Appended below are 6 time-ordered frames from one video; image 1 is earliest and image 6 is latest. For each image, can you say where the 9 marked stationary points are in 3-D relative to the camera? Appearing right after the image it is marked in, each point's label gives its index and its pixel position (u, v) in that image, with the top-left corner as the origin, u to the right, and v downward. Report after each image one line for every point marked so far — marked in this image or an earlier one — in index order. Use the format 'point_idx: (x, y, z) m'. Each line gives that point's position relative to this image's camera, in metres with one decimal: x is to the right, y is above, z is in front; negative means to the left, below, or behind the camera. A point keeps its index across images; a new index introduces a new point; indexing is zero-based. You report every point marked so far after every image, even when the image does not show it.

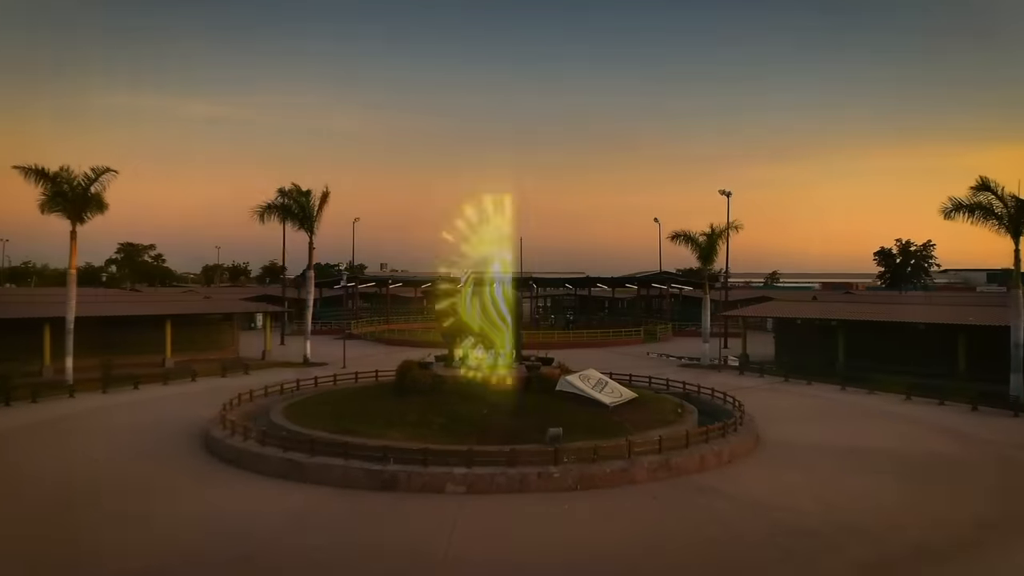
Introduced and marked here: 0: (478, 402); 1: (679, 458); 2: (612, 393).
0: (-0.8, -2.8, +15.9) m
1: (+3.4, -3.5, +13.2) m
2: (+2.6, -2.7, +16.7) m
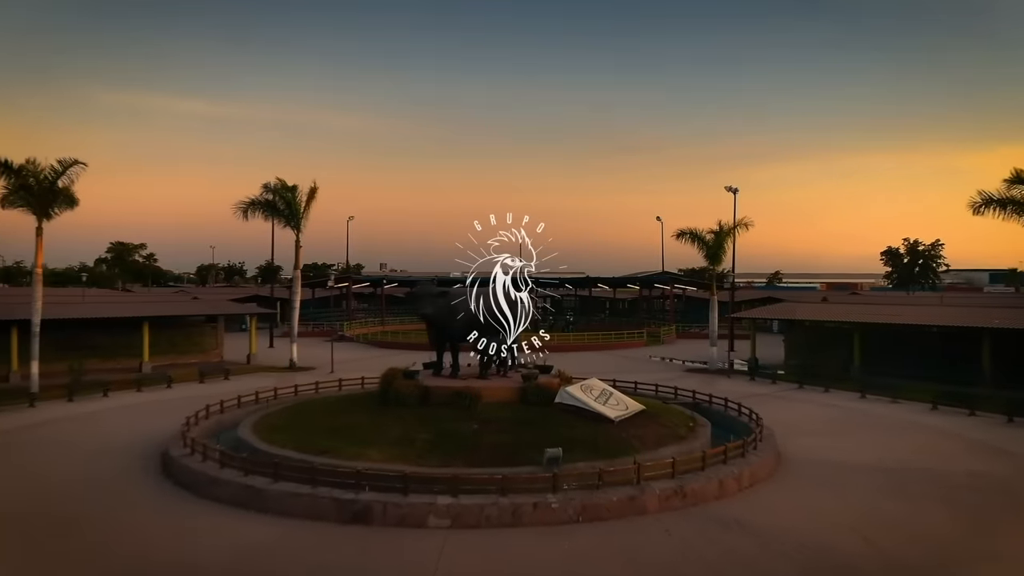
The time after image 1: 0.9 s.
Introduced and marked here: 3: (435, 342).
0: (-1.0, -2.9, +14.3) m
1: (+3.3, -3.5, +11.6) m
2: (+2.4, -2.7, +15.1) m
3: (-2.0, -1.3, +16.6) m
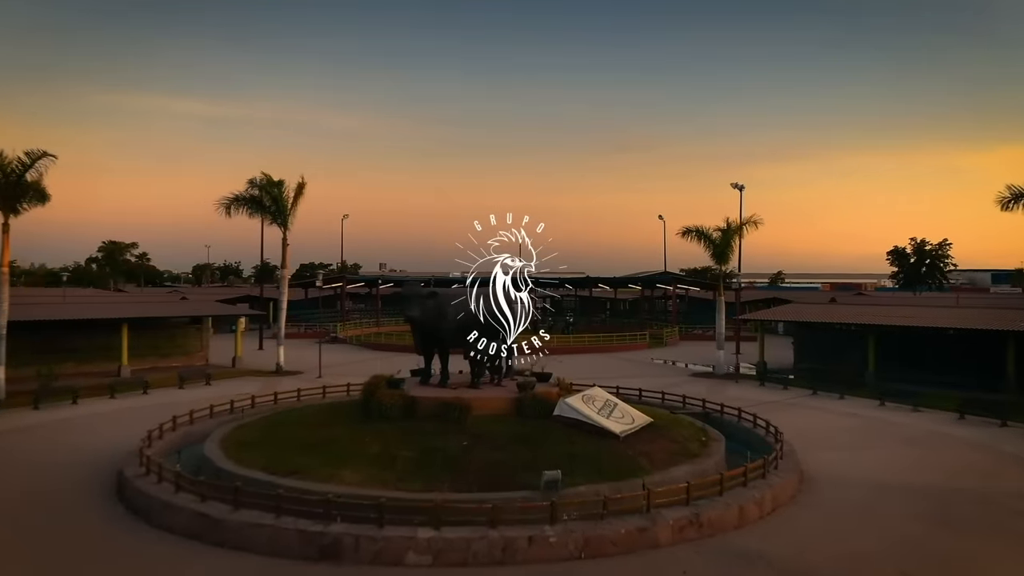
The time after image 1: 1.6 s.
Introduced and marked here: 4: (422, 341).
0: (-1.1, -2.9, +12.9) m
1: (+3.2, -3.5, +10.2) m
2: (+2.3, -2.7, +13.7) m
3: (-2.1, -1.3, +15.2) m
4: (-2.1, -1.2, +15.2) m
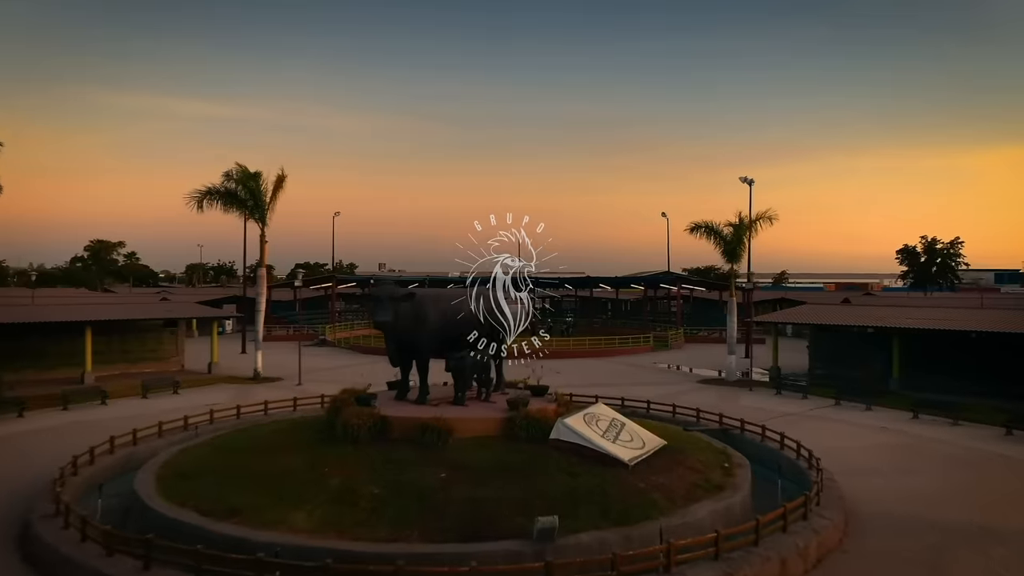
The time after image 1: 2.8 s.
0: (-1.3, -2.9, +10.8) m
1: (+3.0, -3.5, +8.1) m
2: (+2.1, -2.8, +11.6) m
3: (-2.3, -1.4, +13.1) m
4: (-2.3, -1.2, +13.1) m
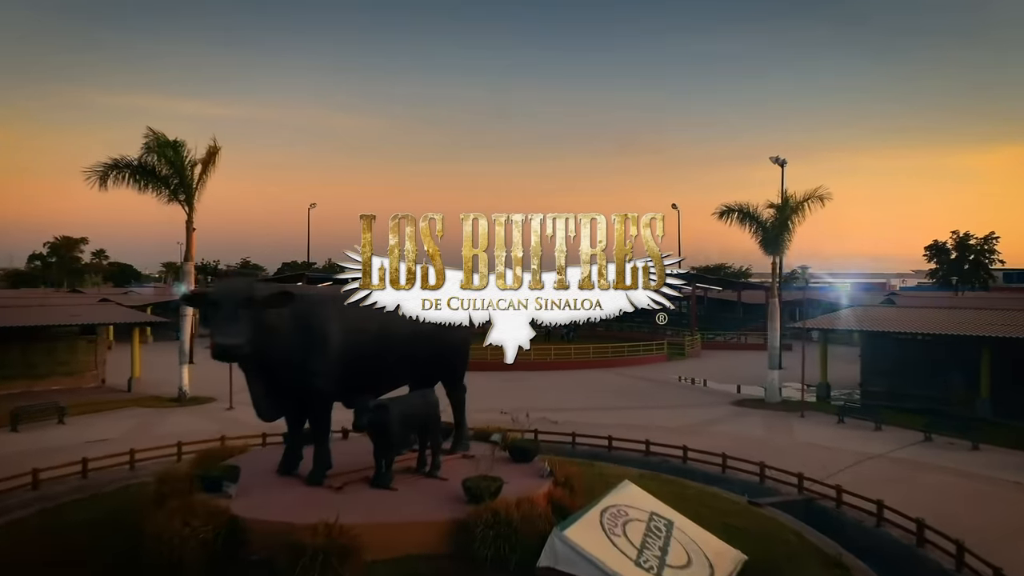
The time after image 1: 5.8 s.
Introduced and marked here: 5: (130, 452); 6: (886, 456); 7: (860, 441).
0: (-1.7, -2.8, +5.5) m
1: (+2.6, -3.5, +2.8) m
2: (+1.7, -2.7, +6.3) m
3: (-2.7, -1.3, +7.8) m
4: (-2.7, -1.2, +7.8) m
5: (-6.9, -3.0, +11.8) m
6: (+8.6, -3.8, +14.9) m
7: (+8.8, -3.8, +16.2) m
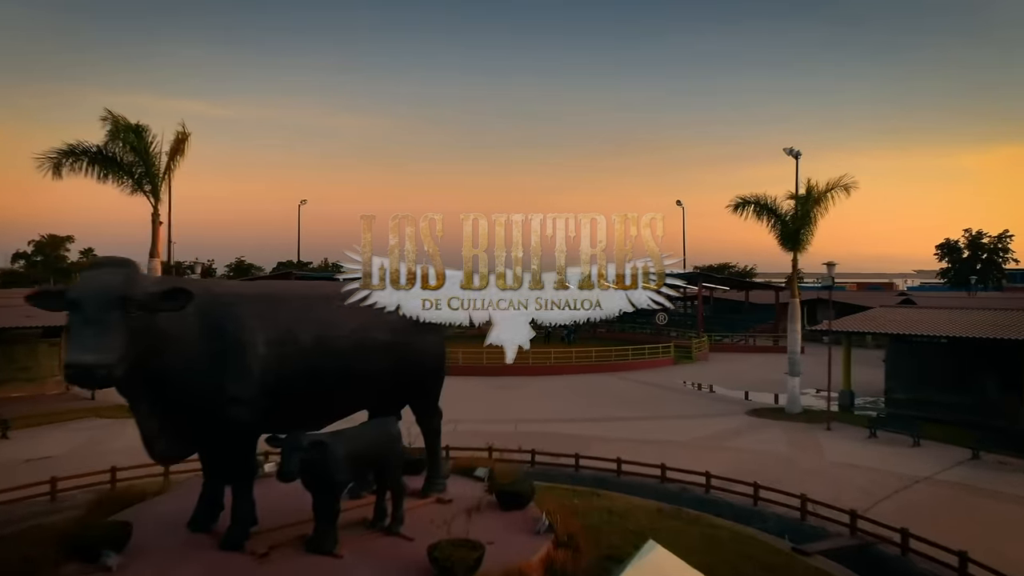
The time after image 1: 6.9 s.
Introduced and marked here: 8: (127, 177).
0: (-1.8, -2.8, +3.6) m
1: (+2.4, -3.4, +0.9) m
2: (+1.6, -2.7, +4.4) m
3: (-2.9, -1.3, +5.9) m
4: (-2.9, -1.2, +5.9) m
5: (-7.0, -3.0, +10.0) m
6: (+8.5, -3.8, +13.0) m
7: (+8.6, -3.8, +14.3) m
8: (-11.6, +3.3, +19.7) m
